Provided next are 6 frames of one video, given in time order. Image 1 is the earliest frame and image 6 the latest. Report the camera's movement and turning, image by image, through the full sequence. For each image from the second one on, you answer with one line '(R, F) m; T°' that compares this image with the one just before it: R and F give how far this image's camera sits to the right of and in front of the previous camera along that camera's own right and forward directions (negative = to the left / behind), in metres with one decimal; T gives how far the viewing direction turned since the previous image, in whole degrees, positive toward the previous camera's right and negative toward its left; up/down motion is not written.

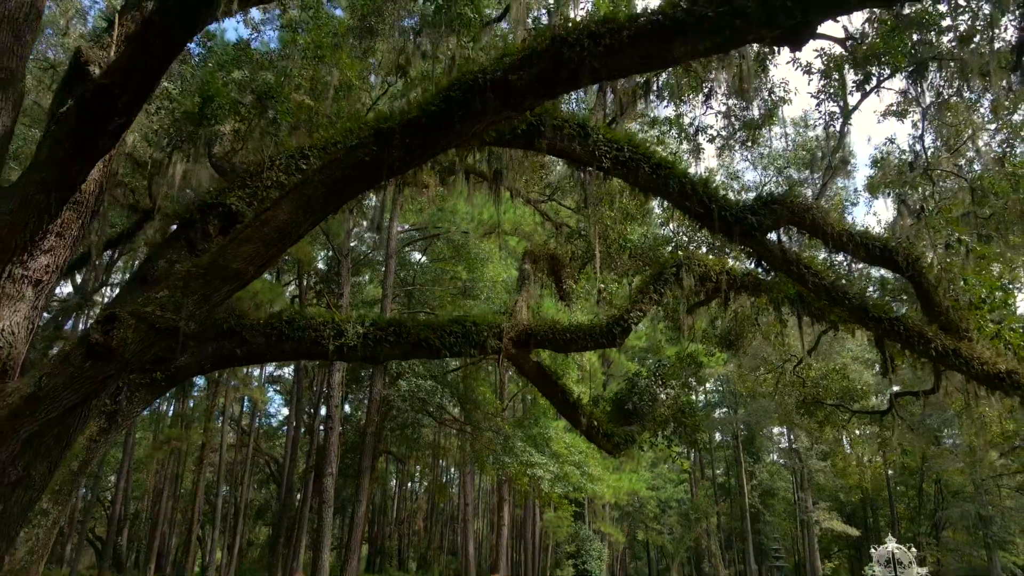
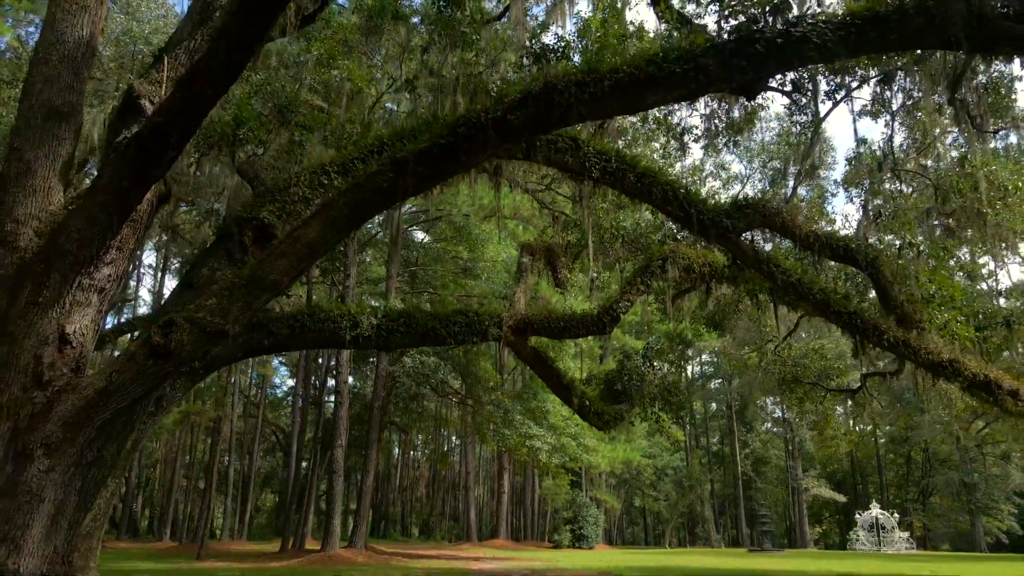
(0.0, -0.8) m; 0°
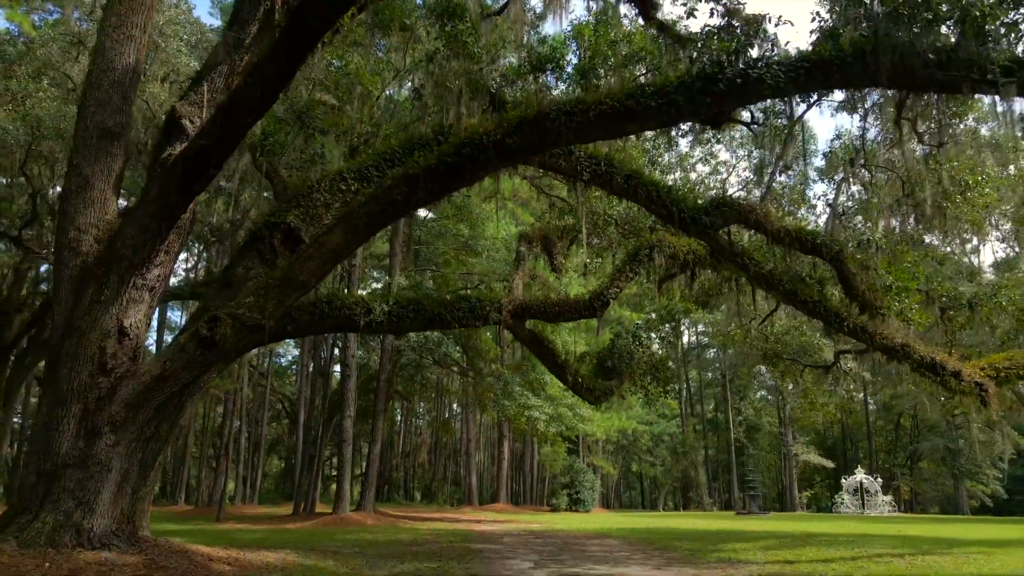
(0.0, -0.9) m; 0°
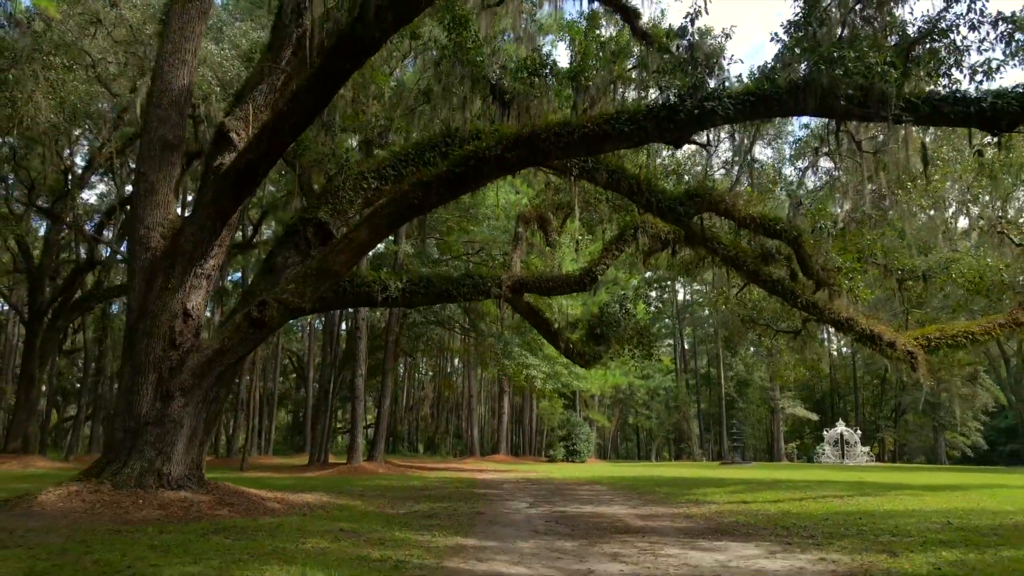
(0.0, -1.4) m; 0°
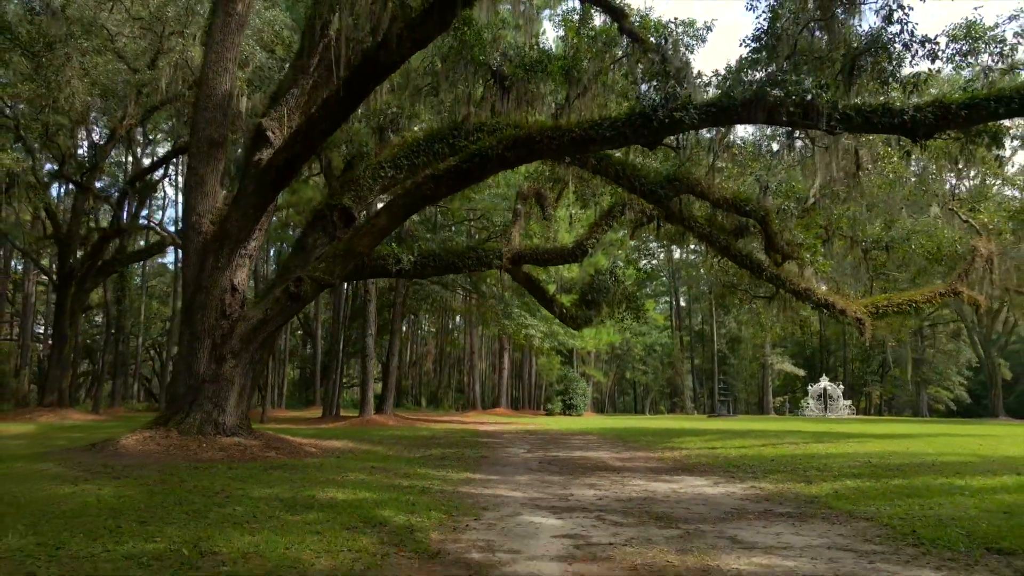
(0.0, -1.4) m; 0°
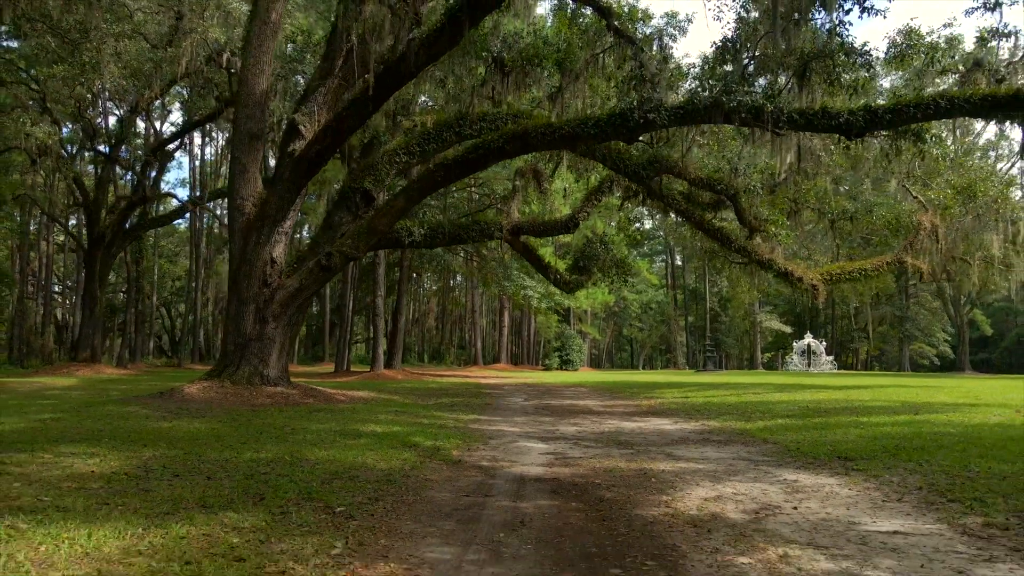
(0.0, -1.6) m; 0°
